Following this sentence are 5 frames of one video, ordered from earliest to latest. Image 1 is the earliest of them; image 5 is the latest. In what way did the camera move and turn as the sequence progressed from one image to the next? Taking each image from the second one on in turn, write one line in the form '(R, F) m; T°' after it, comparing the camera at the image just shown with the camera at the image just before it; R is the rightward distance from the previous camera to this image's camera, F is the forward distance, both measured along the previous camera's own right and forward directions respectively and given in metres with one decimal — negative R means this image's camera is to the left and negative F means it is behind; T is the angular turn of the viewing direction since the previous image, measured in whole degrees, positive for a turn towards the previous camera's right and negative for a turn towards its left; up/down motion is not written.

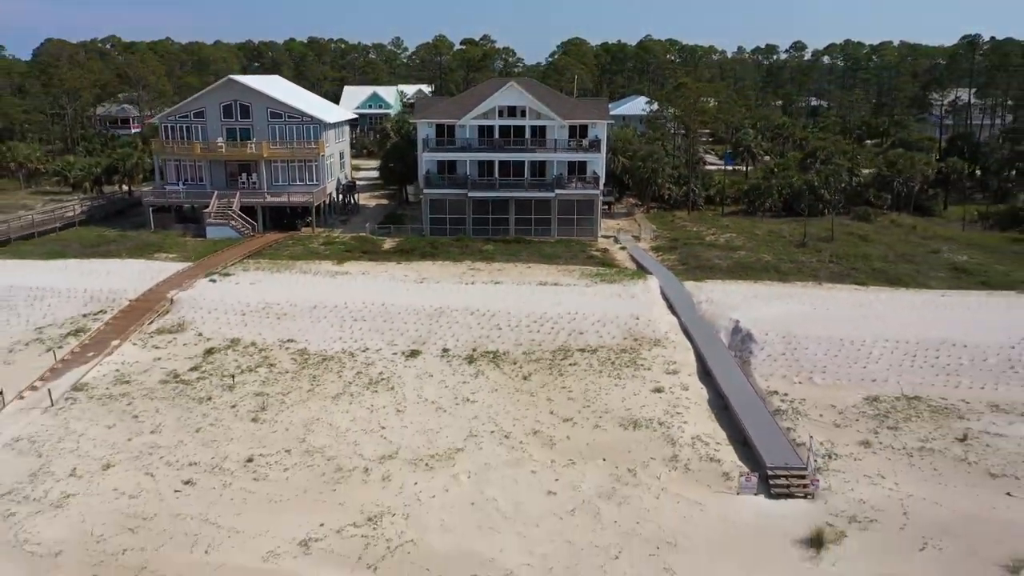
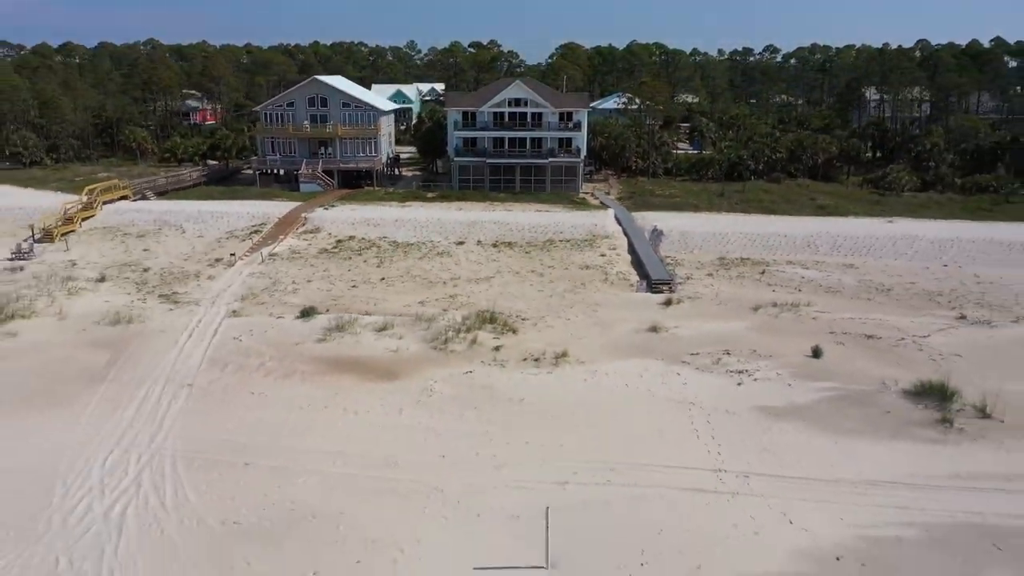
(-0.3, -14.0) m; 0°
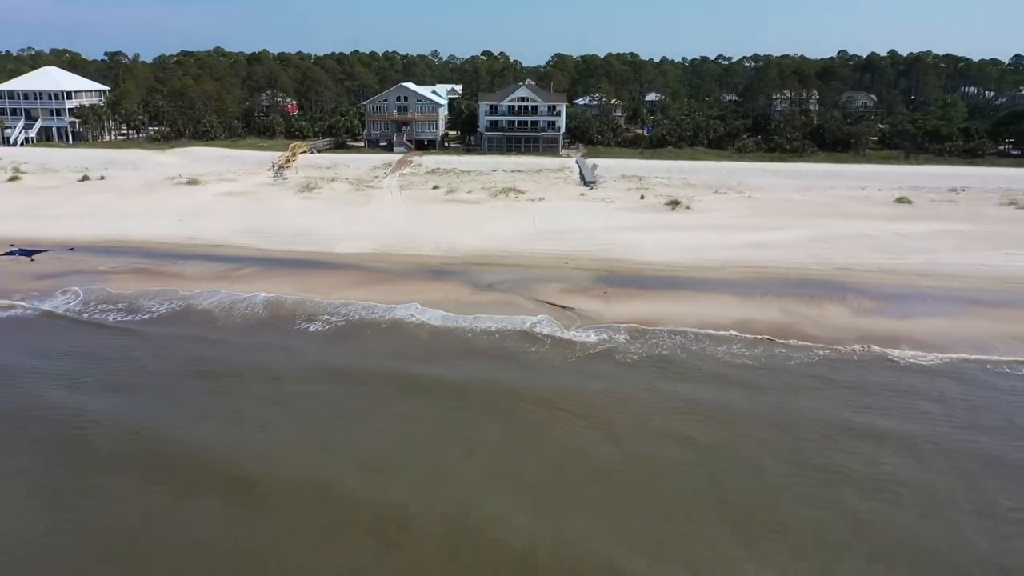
(-0.8, -33.3) m; 0°
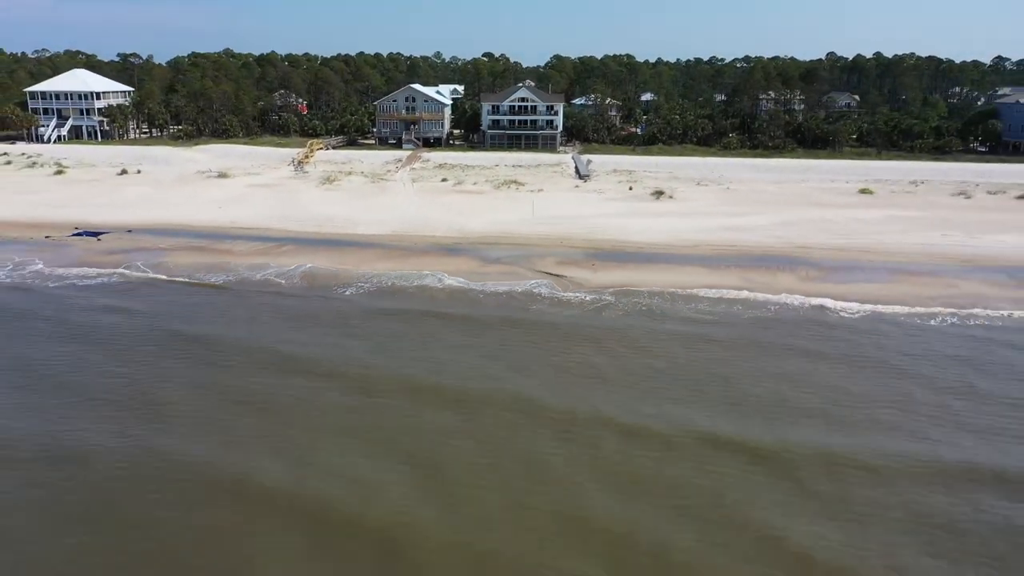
(-0.2, -5.9) m; 0°
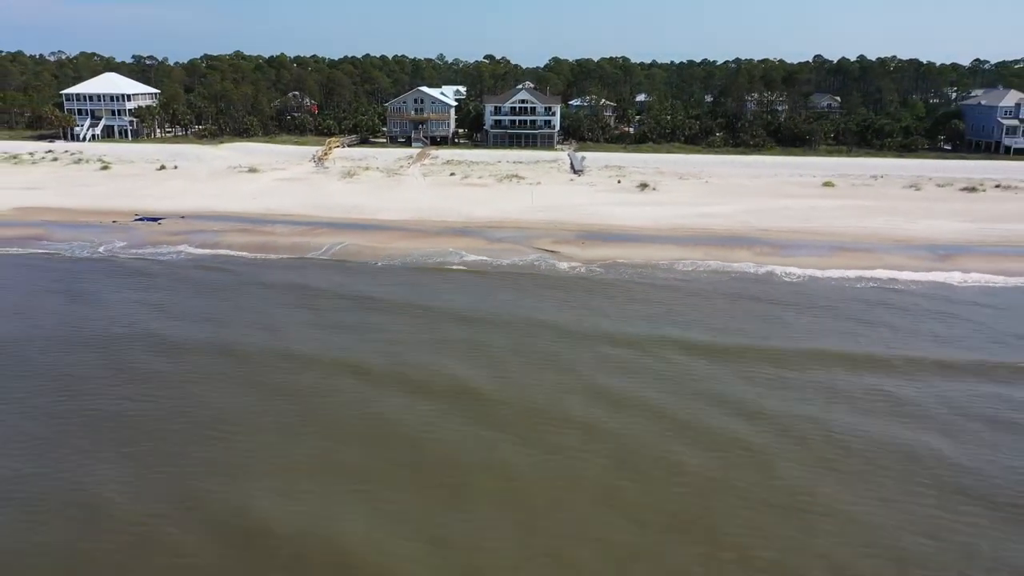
(-0.2, -7.1) m; 0°
